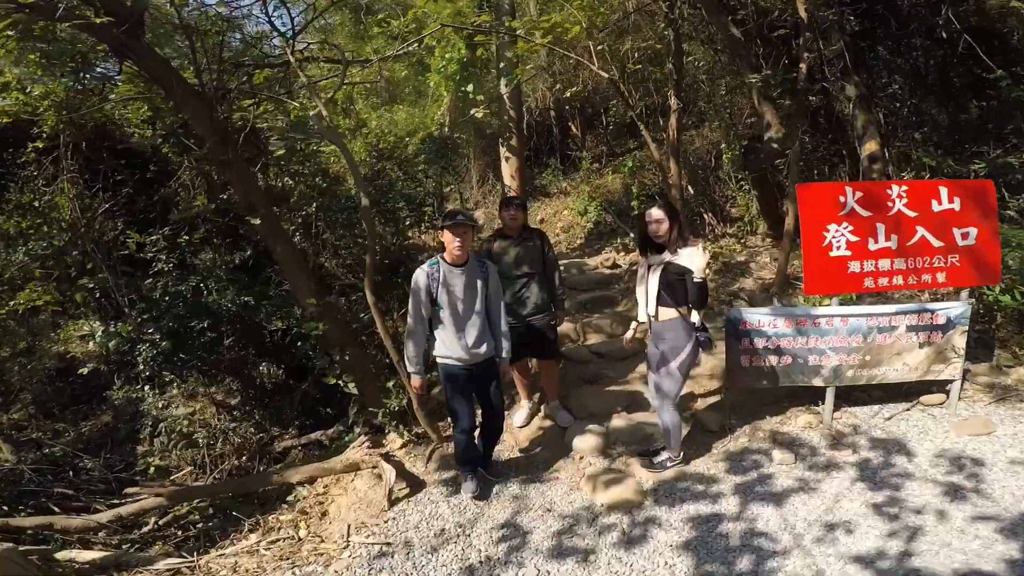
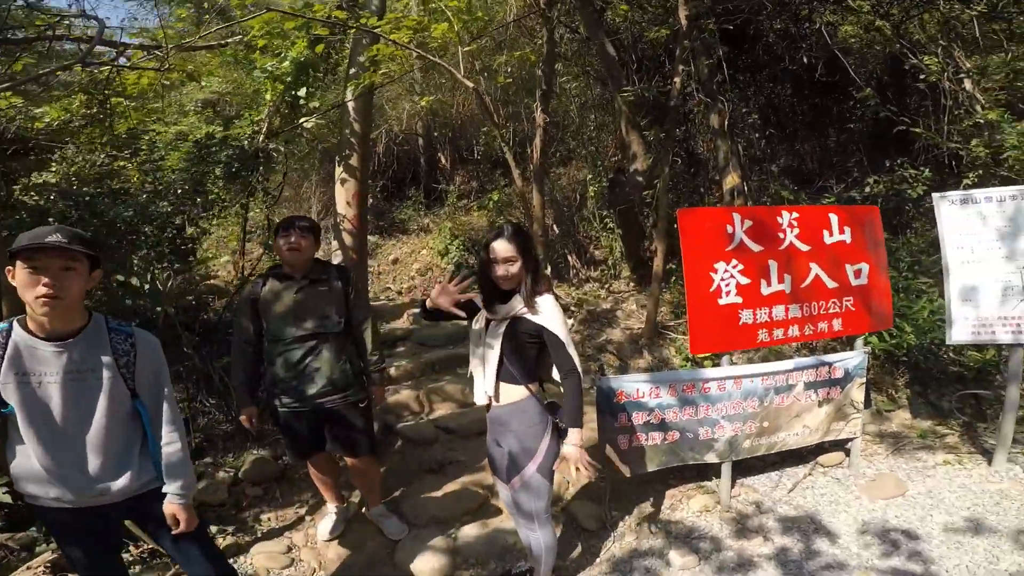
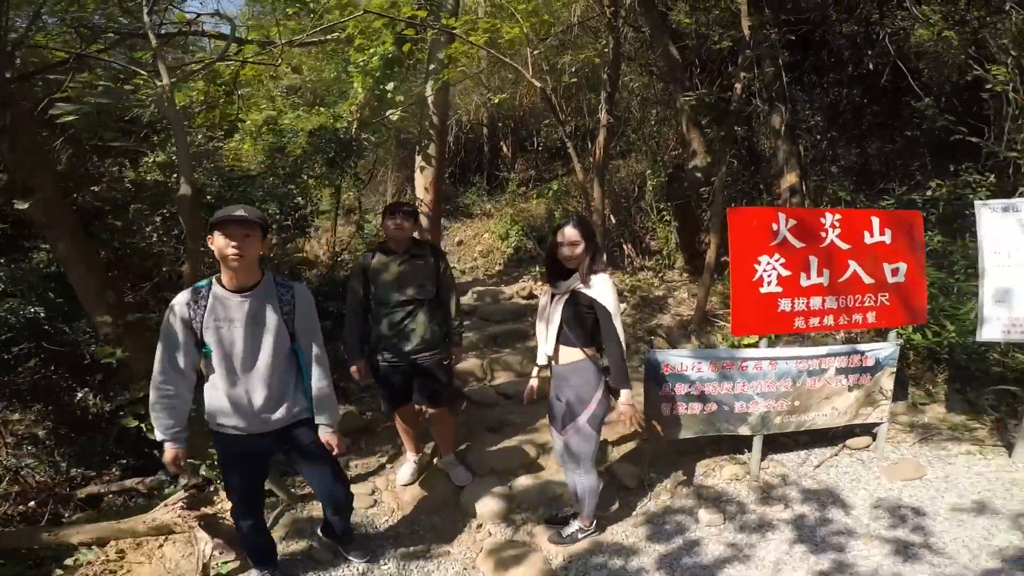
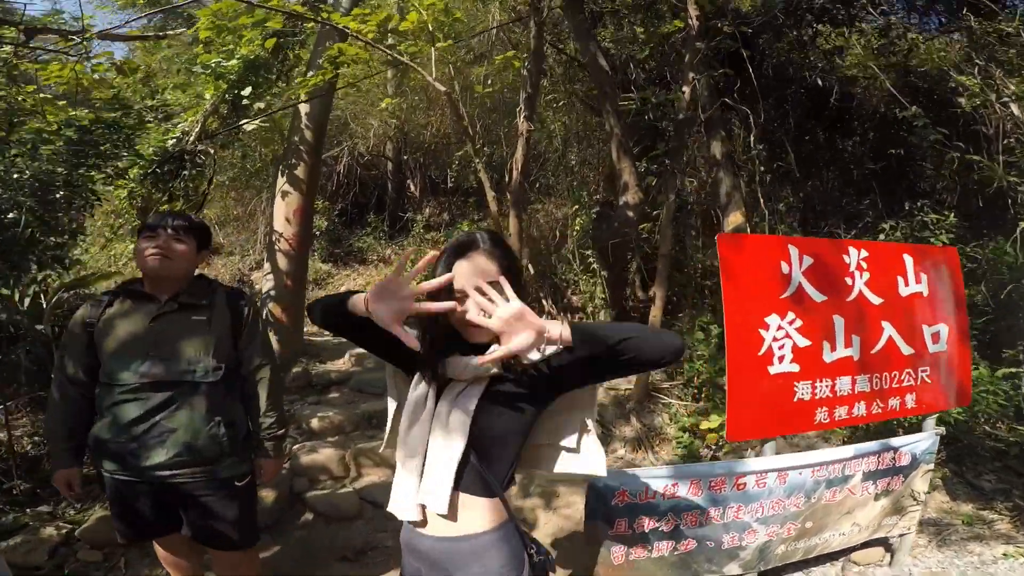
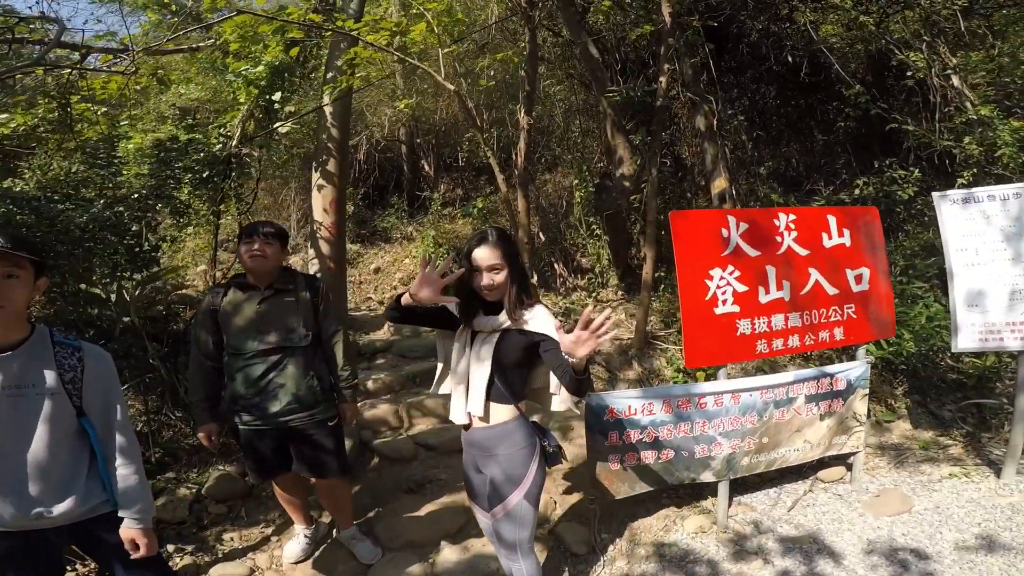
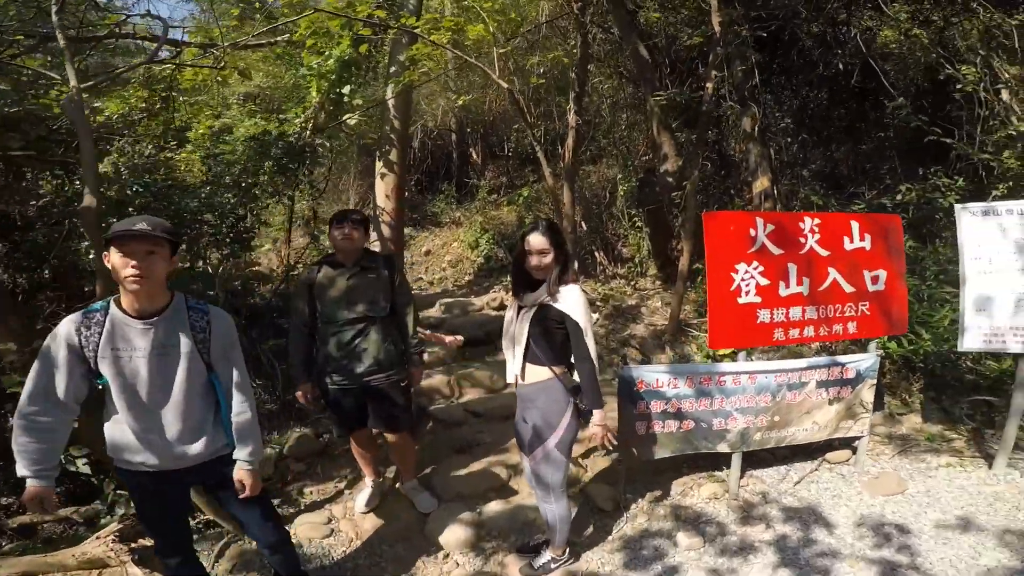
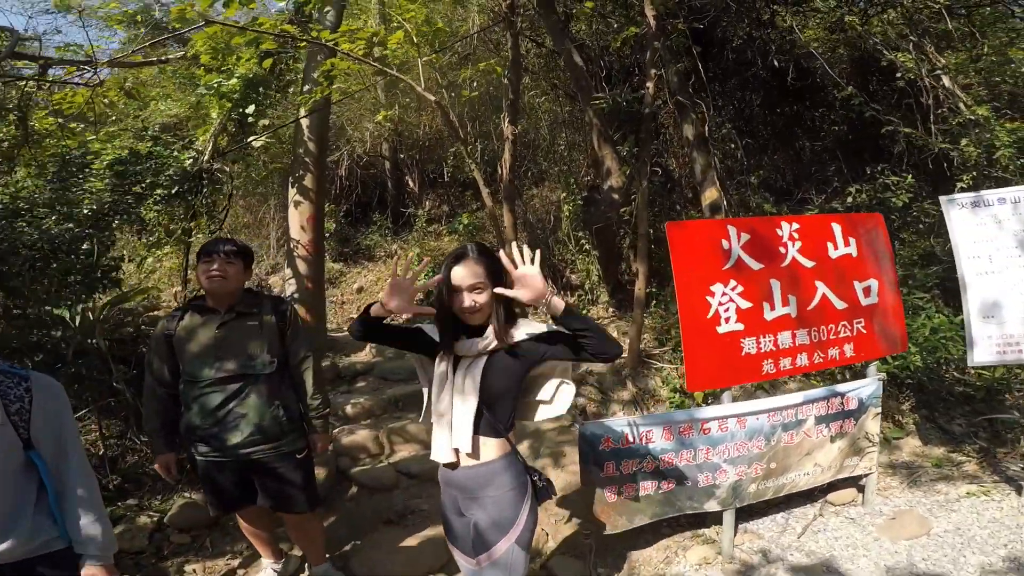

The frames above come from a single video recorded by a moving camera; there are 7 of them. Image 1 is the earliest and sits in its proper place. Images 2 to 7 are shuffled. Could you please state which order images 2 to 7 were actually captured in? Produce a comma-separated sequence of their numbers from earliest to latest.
3, 6, 2, 5, 7, 4
